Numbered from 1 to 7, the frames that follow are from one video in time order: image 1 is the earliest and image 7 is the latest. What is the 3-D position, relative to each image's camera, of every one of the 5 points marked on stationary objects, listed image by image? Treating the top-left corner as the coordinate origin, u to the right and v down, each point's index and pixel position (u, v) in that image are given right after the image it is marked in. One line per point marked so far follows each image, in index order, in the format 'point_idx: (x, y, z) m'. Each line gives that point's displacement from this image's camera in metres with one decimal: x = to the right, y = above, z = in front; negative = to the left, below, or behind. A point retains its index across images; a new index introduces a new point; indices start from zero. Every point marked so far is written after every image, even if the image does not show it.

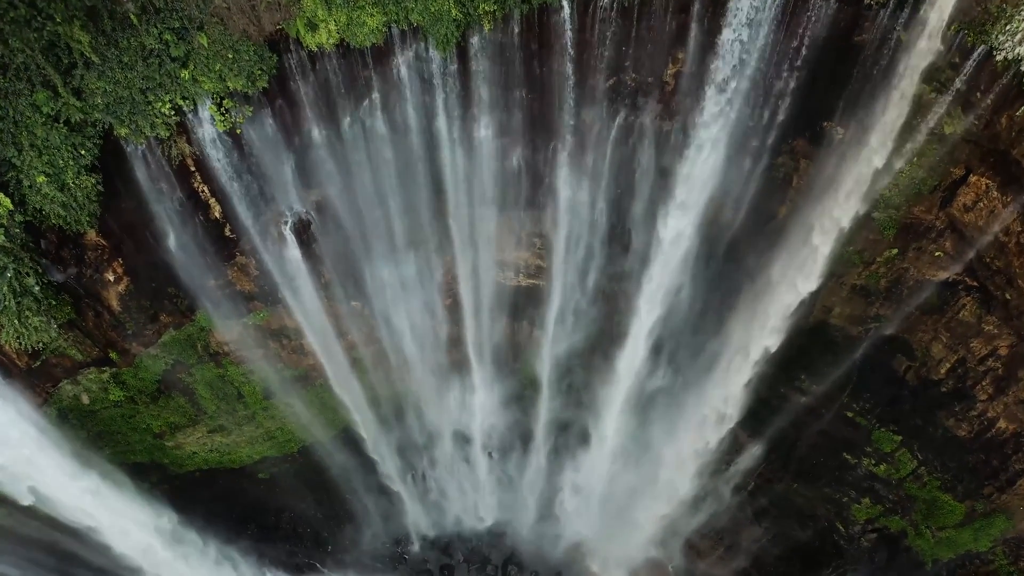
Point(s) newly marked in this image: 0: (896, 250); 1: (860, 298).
0: (+6.3, +0.6, +10.3) m
1: (+6.1, -0.3, +11.0) m
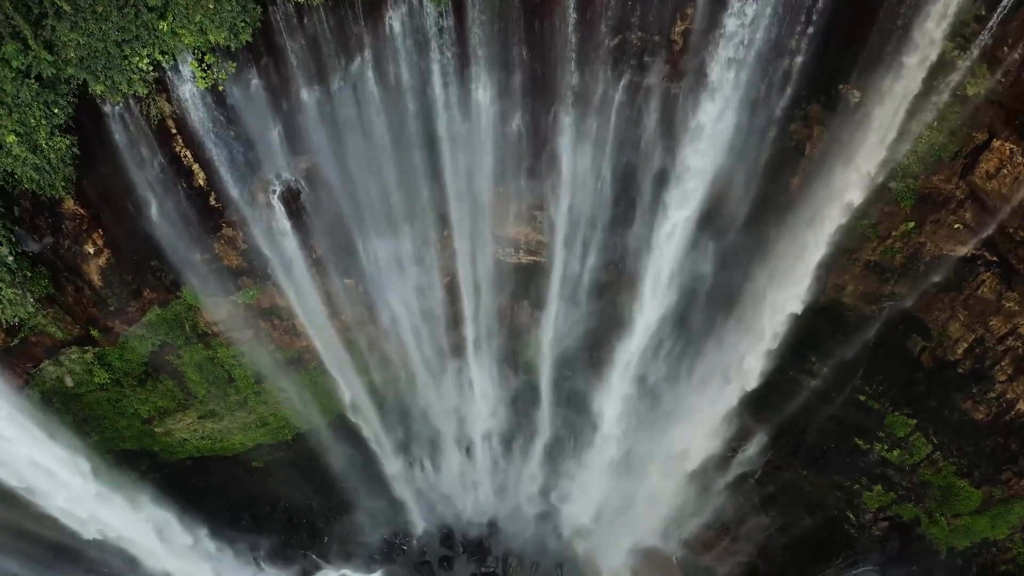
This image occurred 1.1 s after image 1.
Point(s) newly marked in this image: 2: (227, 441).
0: (+6.3, +1.0, +9.8) m
1: (+6.1, +0.2, +10.5) m
2: (-5.9, -3.2, +12.9) m
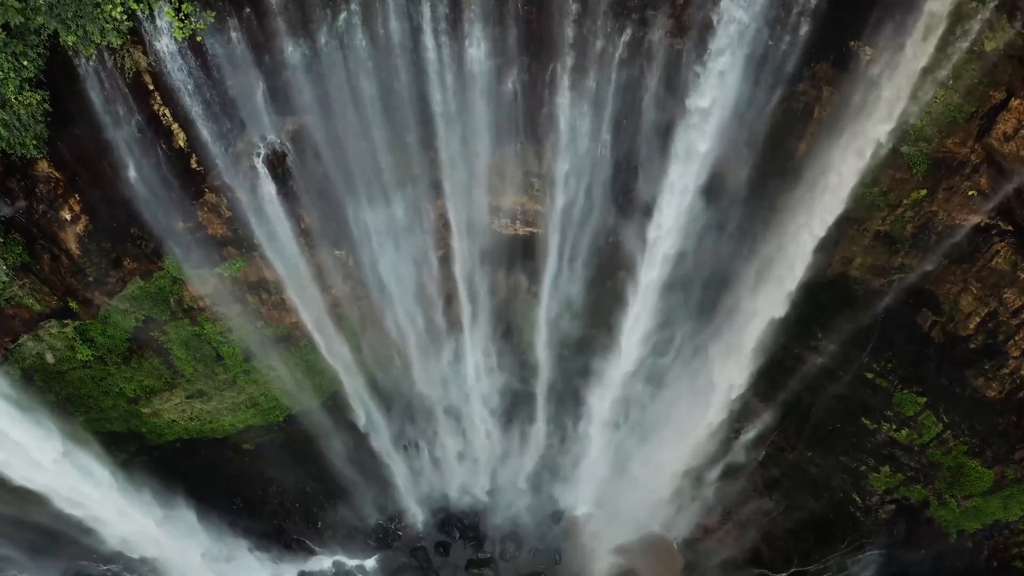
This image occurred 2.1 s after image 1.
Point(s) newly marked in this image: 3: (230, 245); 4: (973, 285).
0: (+6.2, +1.5, +9.4) m
1: (+6.0, +0.6, +10.1) m
2: (-5.9, -2.7, +12.5) m
3: (-4.6, +0.7, +10.1) m
4: (+7.3, 0.0, +9.8) m
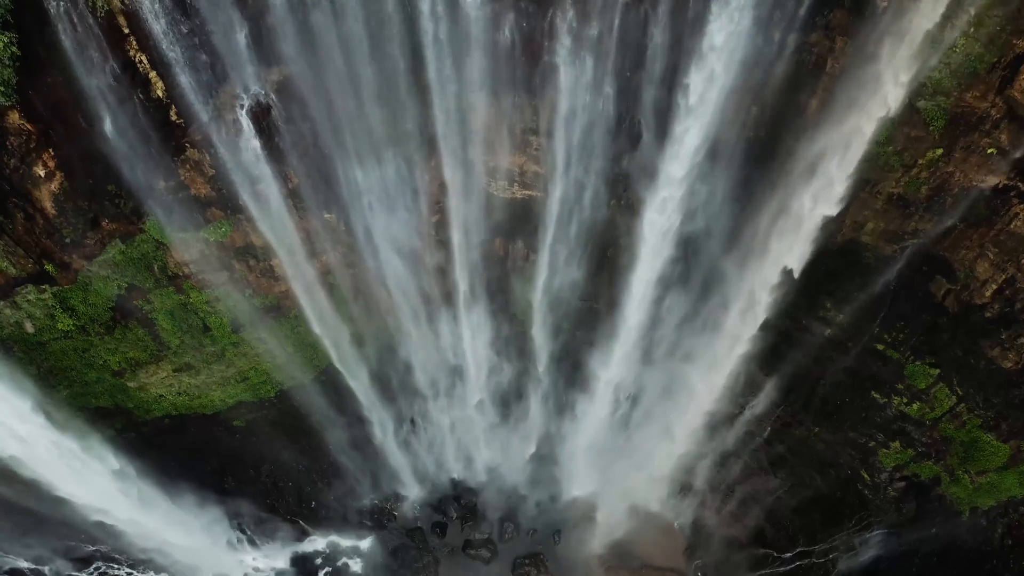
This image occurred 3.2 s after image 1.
0: (+6.2, +2.0, +9.0) m
1: (+6.0, +1.2, +9.7) m
2: (-6.0, -2.1, +12.1) m
3: (-4.7, +1.3, +9.7) m
4: (+7.2, +0.6, +9.4) m
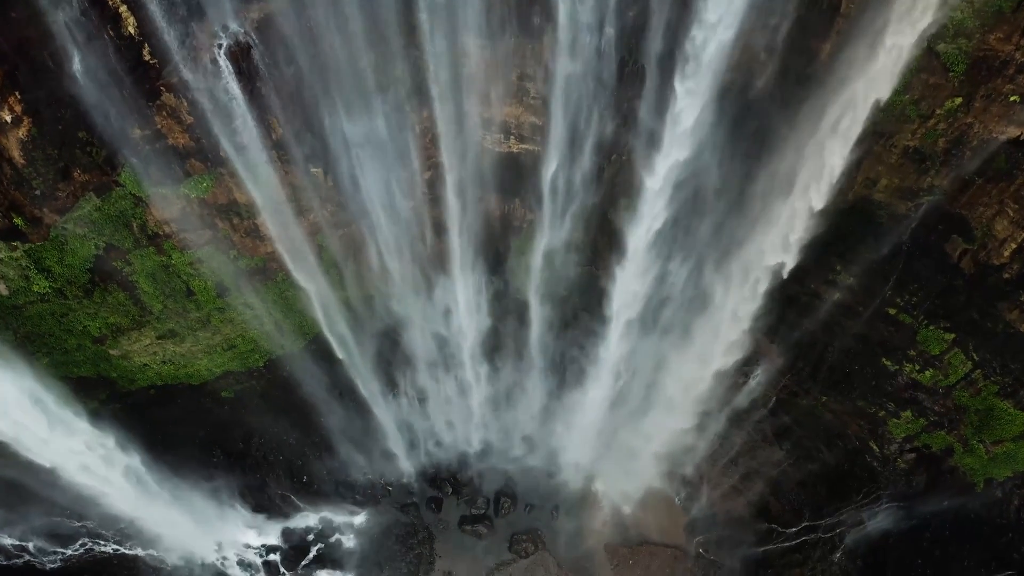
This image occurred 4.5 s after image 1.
0: (+6.1, +2.6, +8.5) m
1: (+5.9, +1.8, +9.2) m
2: (-6.0, -1.5, +11.7) m
3: (-4.7, +1.9, +9.2) m
4: (+7.2, +1.2, +8.9) m
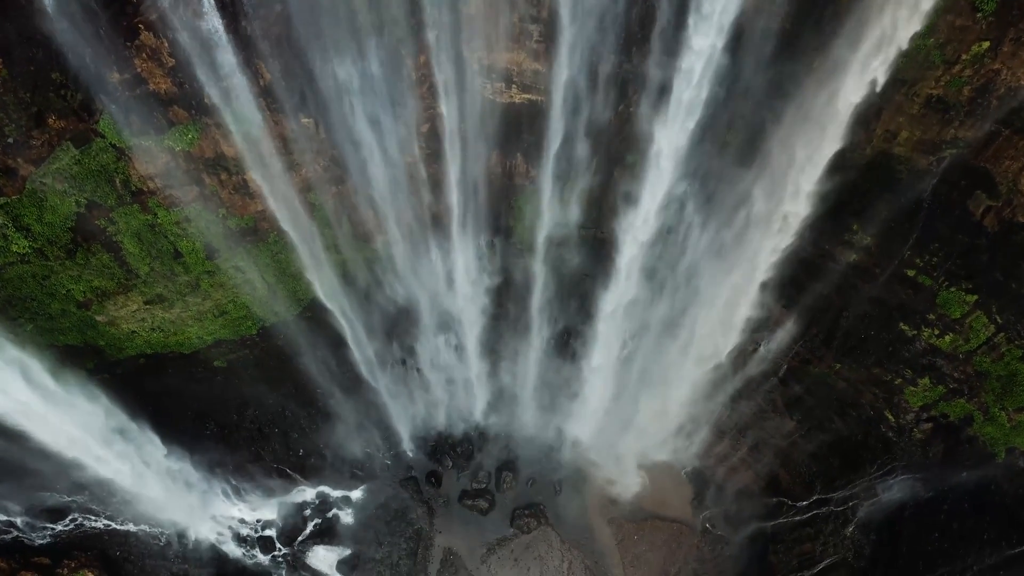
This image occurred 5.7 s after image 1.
0: (+6.1, +3.3, +7.9) m
1: (+6.0, +2.5, +8.7) m
2: (-6.0, -0.8, +11.3) m
3: (-4.7, +2.5, +8.7) m
4: (+7.2, +1.9, +8.4) m
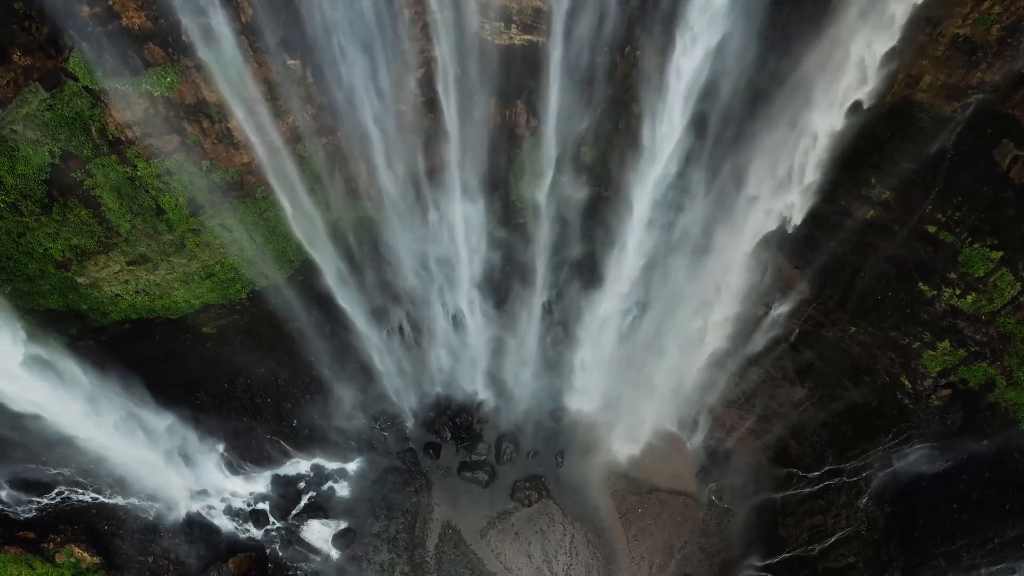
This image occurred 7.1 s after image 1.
0: (+6.1, +3.9, +7.4) m
1: (+5.9, +3.1, +8.2) m
2: (-6.0, -0.2, +10.8) m
3: (-4.7, +3.1, +8.2) m
4: (+7.2, +2.5, +7.8) m
